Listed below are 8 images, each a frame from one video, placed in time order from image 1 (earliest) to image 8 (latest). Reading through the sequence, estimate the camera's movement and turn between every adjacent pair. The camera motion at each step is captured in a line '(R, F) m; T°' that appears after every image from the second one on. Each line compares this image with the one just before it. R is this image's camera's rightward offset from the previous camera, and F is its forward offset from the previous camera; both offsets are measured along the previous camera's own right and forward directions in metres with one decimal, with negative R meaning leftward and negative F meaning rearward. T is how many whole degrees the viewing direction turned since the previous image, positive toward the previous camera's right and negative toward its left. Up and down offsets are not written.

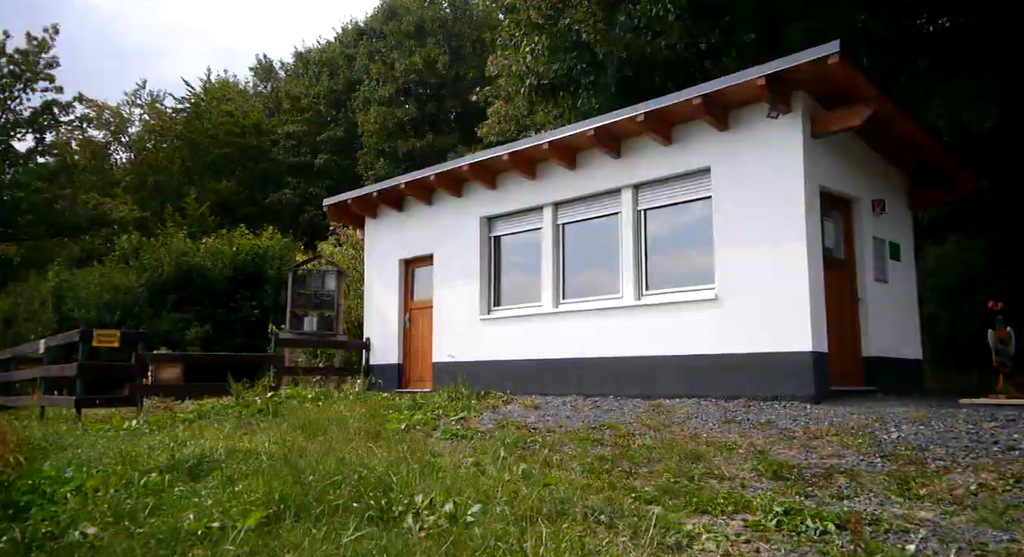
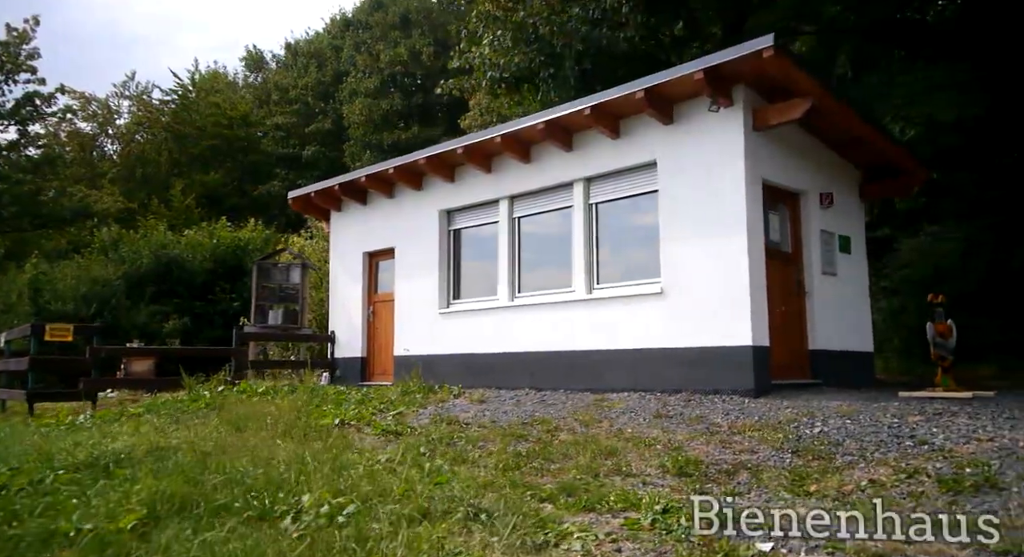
(+0.5, +0.1) m; +1°
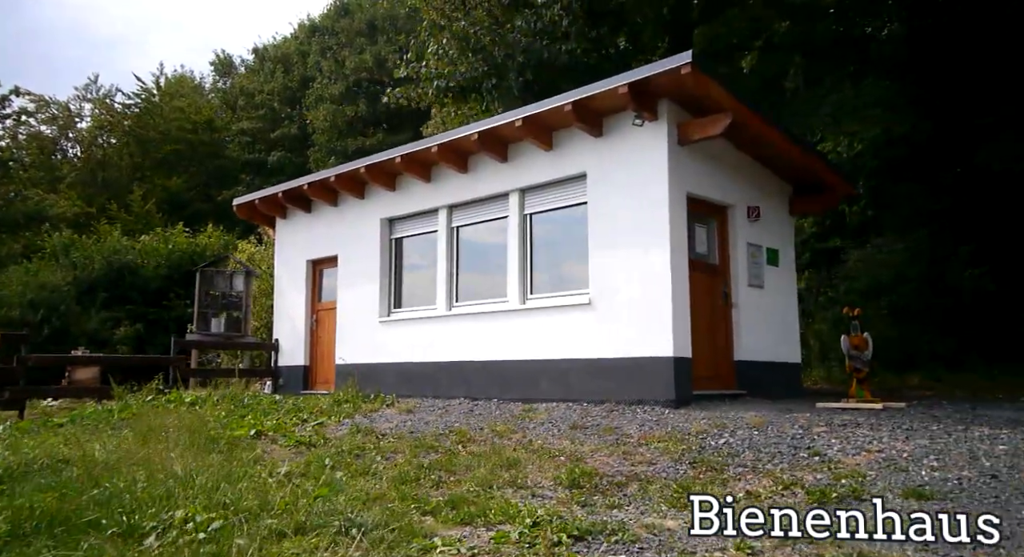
(+0.4, 0.0) m; +3°
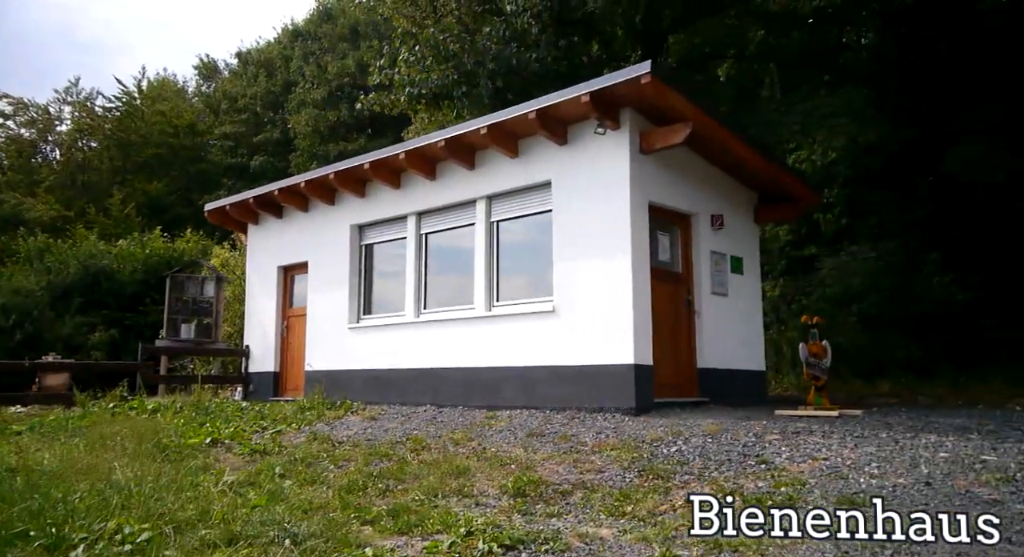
(+0.2, 0.0) m; +1°
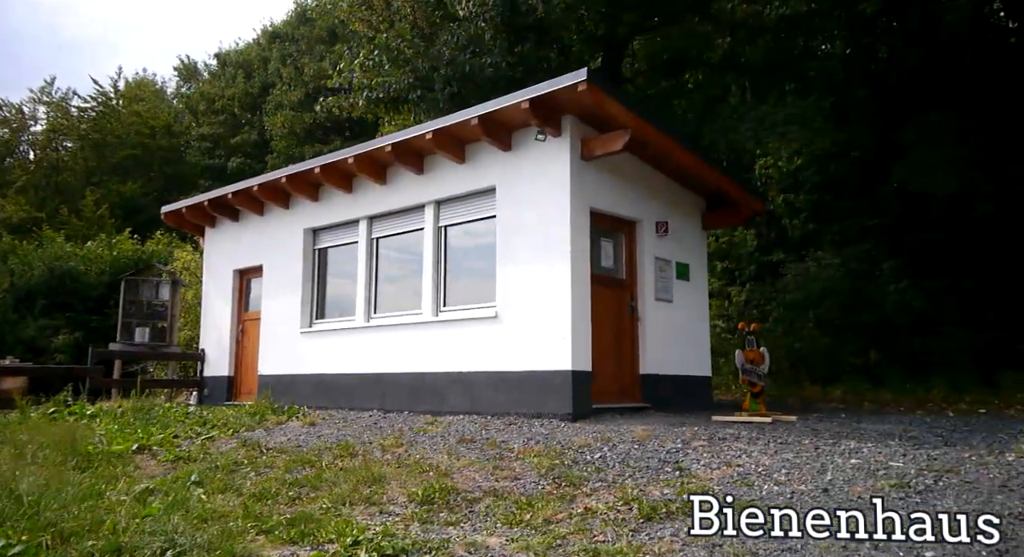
(+0.4, 0.0) m; +2°
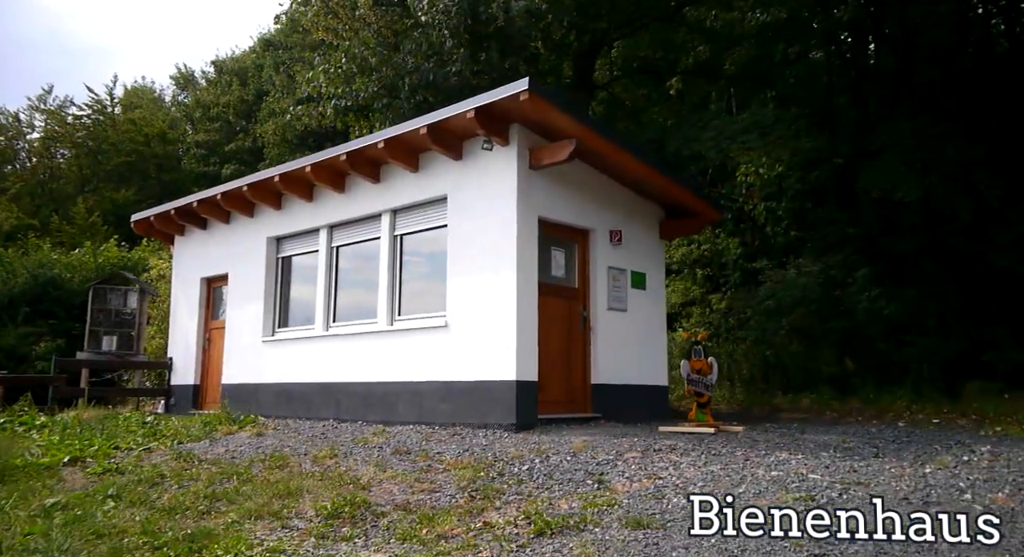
(+0.5, 0.0) m; 0°
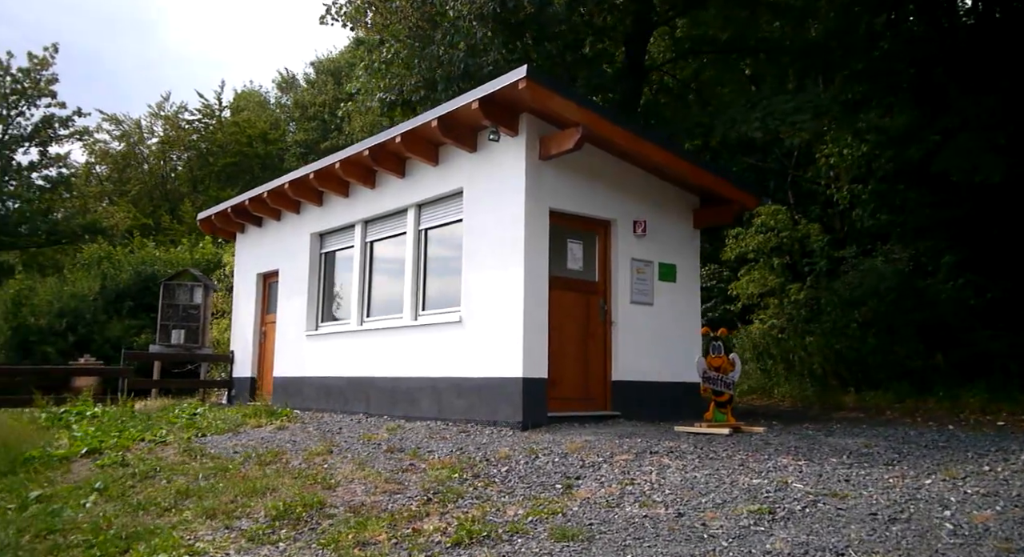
(+0.8, +0.2) m; -7°
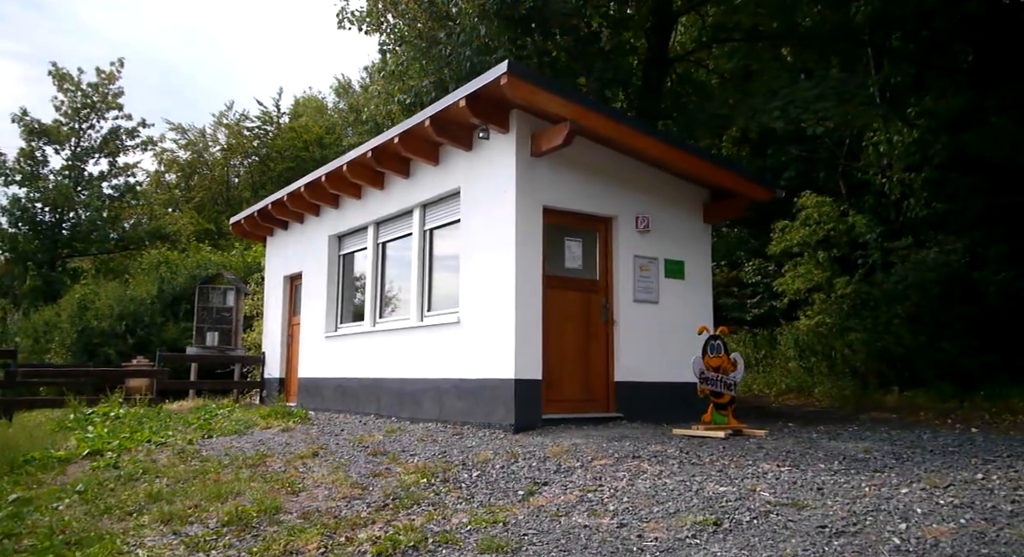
(+0.6, +0.1) m; -4°
